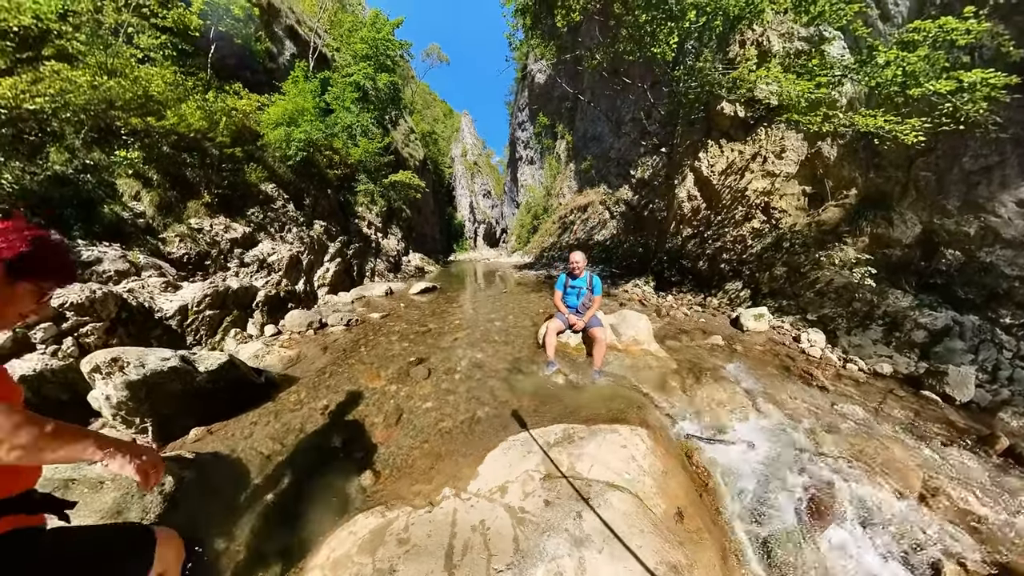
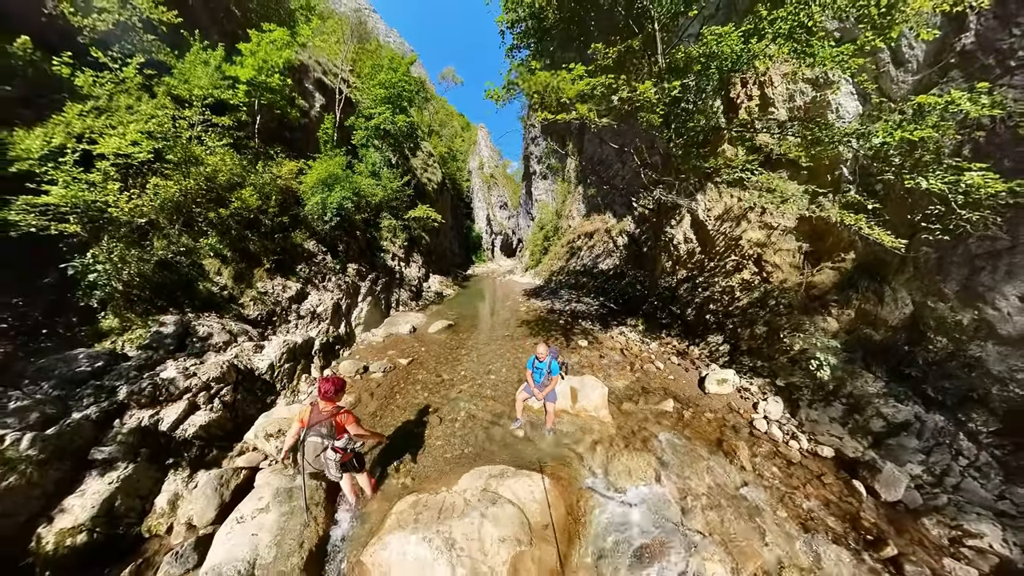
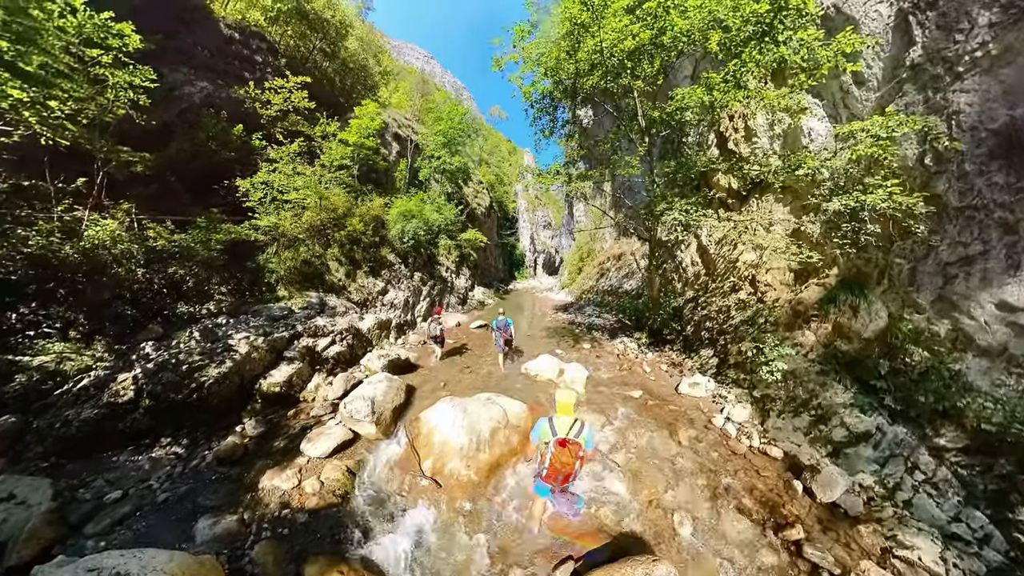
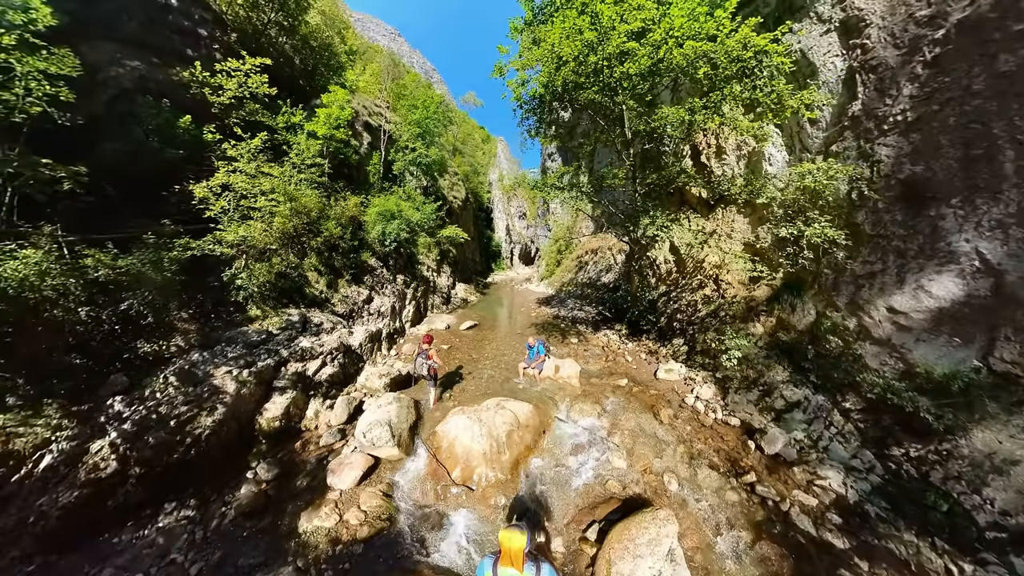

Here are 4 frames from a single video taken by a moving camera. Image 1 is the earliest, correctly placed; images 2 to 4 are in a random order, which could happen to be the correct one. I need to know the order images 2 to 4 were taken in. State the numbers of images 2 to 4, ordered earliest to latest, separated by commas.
2, 4, 3
